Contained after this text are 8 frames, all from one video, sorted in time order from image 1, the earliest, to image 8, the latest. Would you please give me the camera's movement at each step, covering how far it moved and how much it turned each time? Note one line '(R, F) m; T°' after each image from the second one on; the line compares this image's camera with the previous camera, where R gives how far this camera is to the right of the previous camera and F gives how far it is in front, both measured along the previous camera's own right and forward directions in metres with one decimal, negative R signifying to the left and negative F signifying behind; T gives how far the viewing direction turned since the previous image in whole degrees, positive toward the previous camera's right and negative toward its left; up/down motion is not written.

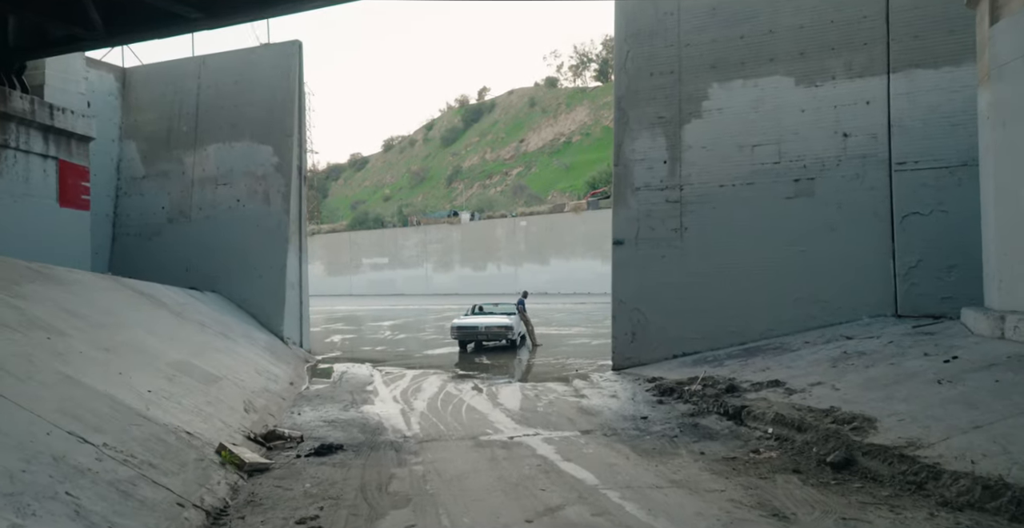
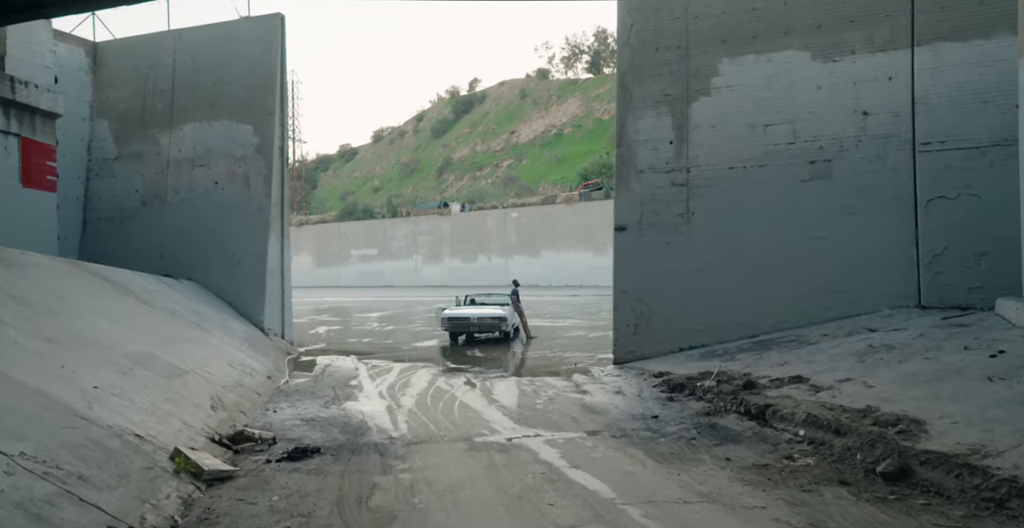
(-0.1, +1.1) m; +1°
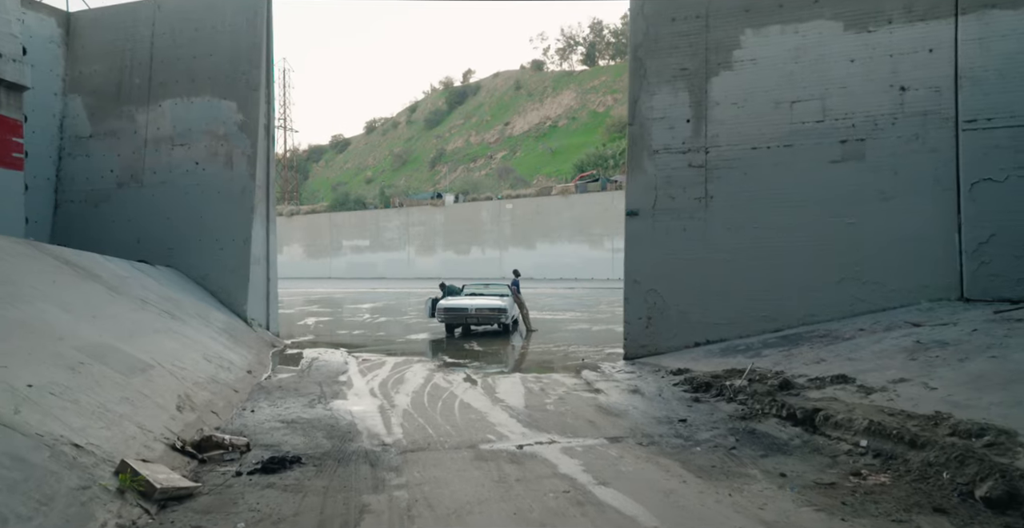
(-0.2, +1.2) m; +1°
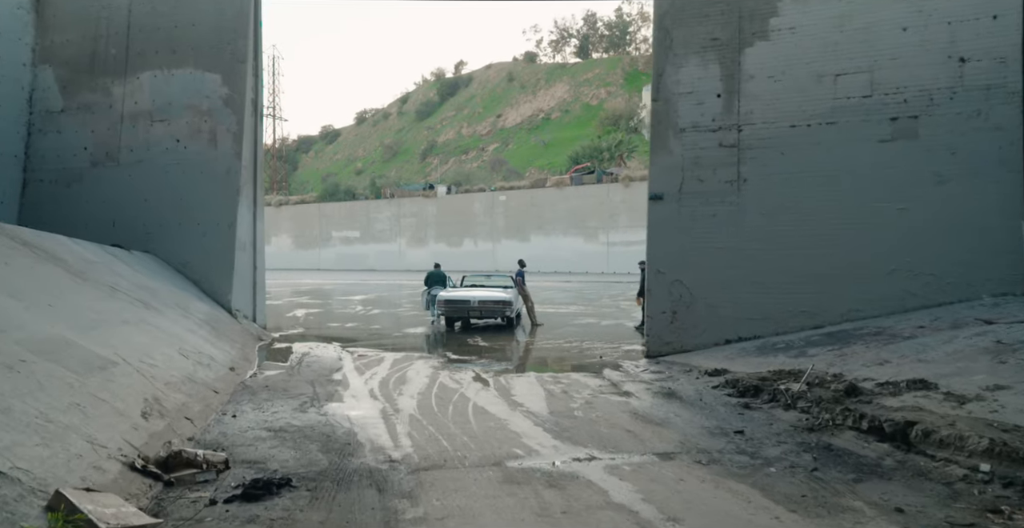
(-0.4, +1.3) m; +1°
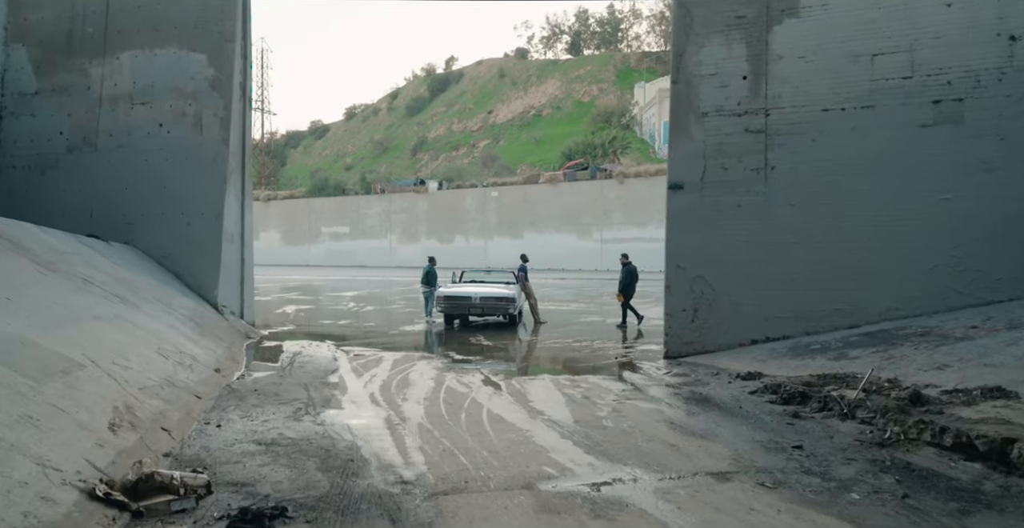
(-0.3, +1.0) m; +1°
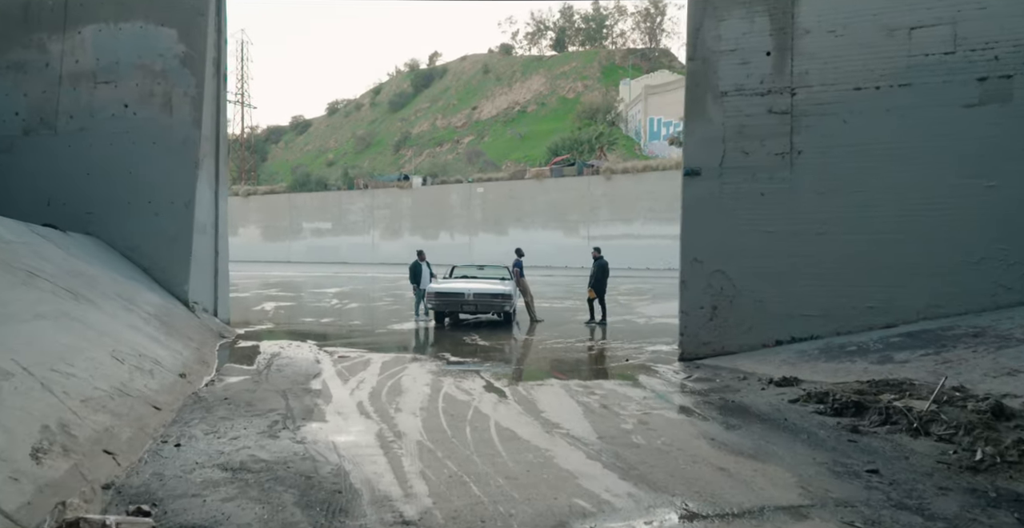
(-0.3, +1.1) m; +1°
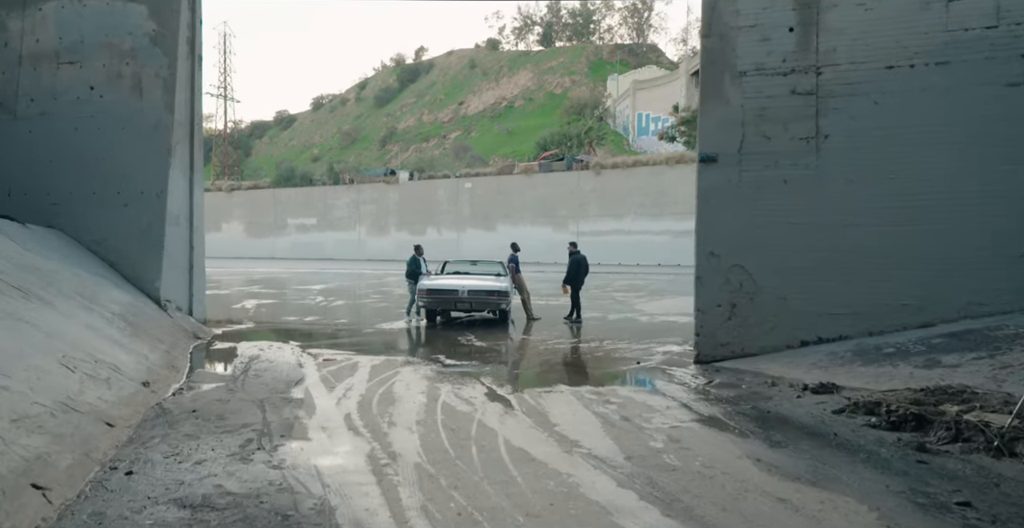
(-0.2, +0.9) m; +1°
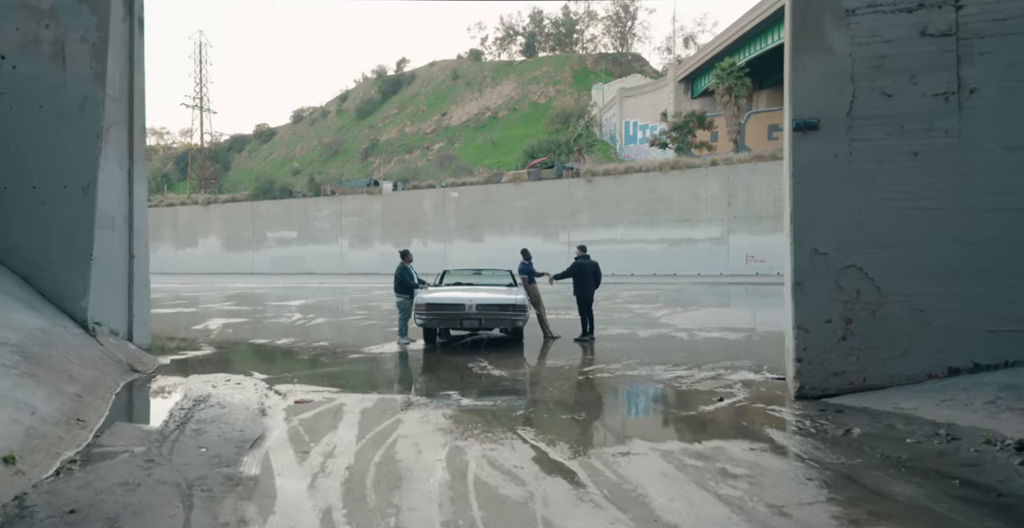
(-0.5, +2.7) m; +1°
